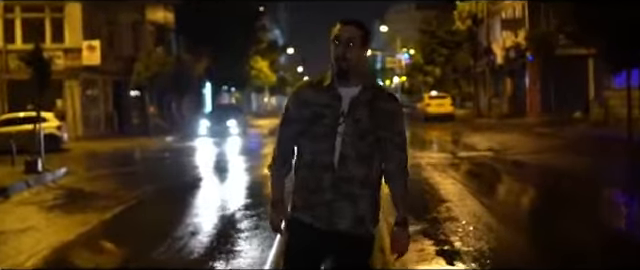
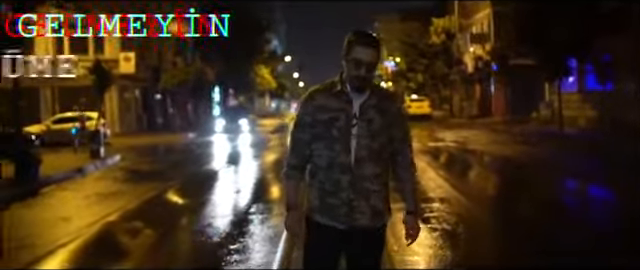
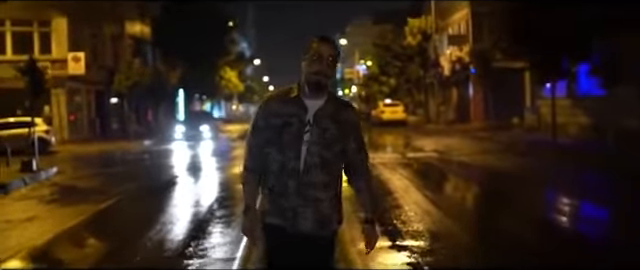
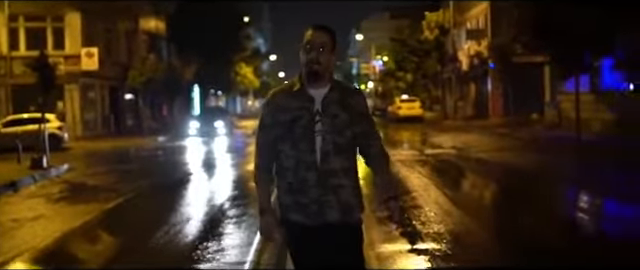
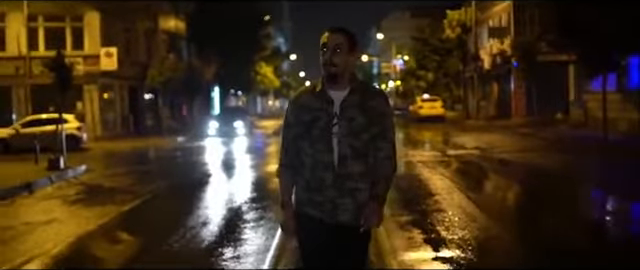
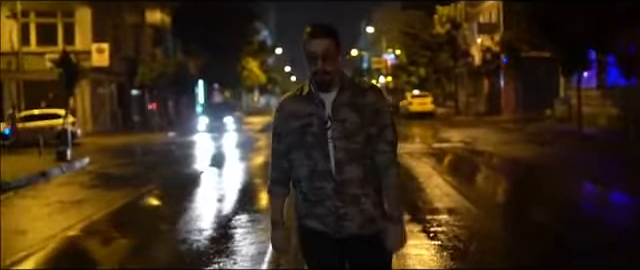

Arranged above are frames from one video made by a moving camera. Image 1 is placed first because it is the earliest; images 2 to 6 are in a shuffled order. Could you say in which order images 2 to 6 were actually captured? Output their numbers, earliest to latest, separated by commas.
5, 4, 3, 6, 2
